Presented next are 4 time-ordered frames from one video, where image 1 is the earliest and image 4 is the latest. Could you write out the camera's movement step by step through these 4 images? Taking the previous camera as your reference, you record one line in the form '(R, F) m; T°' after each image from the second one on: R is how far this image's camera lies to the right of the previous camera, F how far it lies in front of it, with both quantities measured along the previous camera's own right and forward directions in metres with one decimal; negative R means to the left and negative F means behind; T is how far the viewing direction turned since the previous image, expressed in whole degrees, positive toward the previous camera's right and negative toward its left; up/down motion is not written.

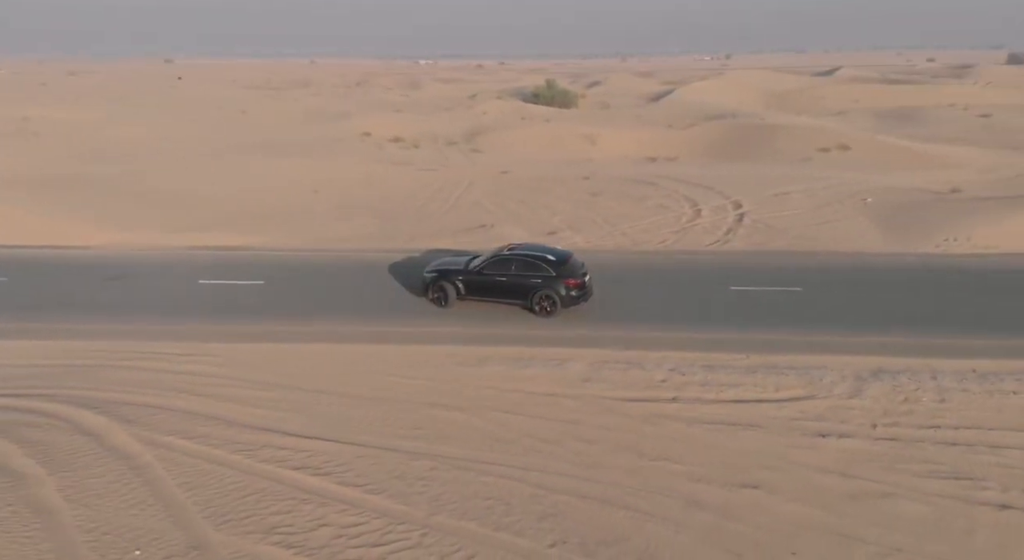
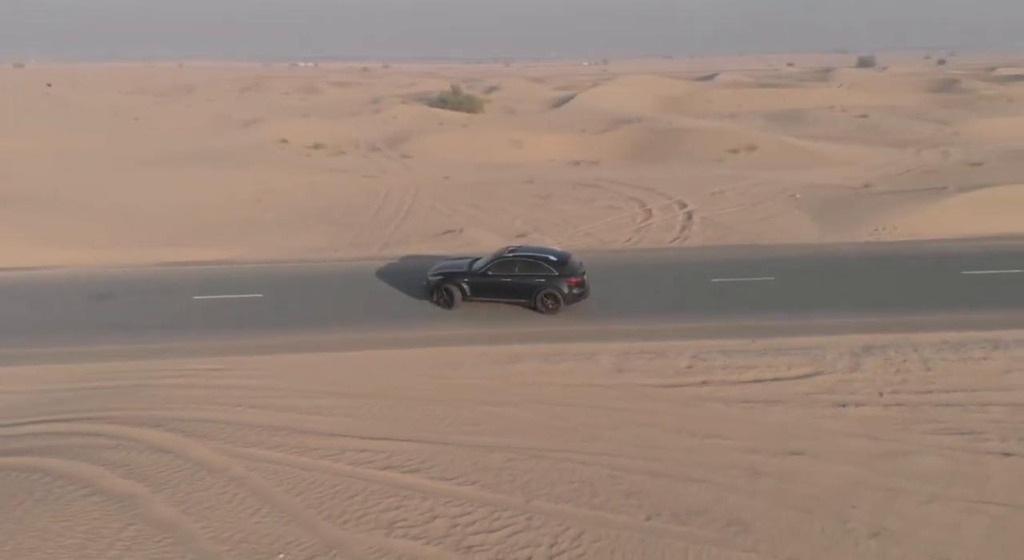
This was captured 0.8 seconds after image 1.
(-2.3, -0.5) m; +8°
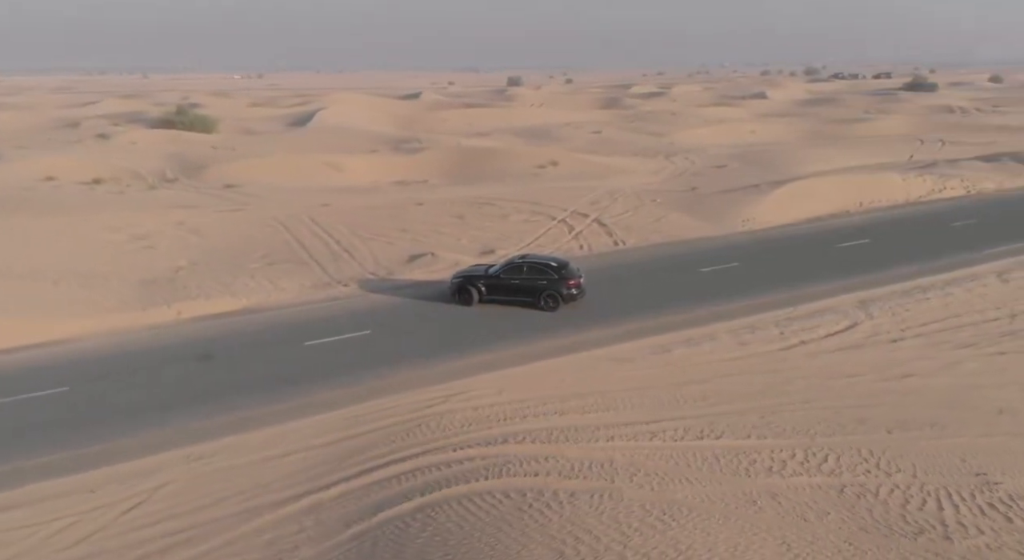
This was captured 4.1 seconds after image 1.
(-8.5, 0.0) m; +24°
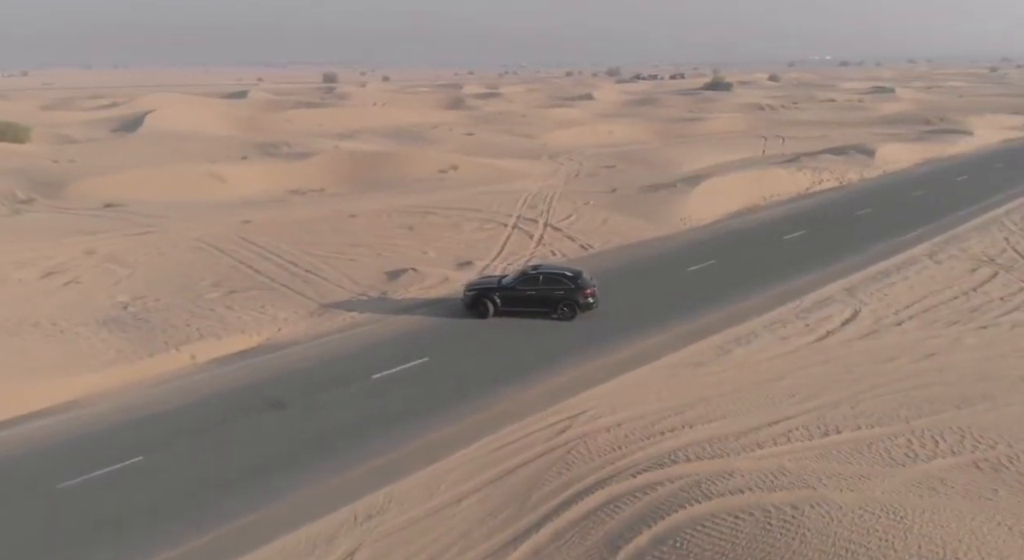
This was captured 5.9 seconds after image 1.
(-4.6, +0.8) m; +13°
